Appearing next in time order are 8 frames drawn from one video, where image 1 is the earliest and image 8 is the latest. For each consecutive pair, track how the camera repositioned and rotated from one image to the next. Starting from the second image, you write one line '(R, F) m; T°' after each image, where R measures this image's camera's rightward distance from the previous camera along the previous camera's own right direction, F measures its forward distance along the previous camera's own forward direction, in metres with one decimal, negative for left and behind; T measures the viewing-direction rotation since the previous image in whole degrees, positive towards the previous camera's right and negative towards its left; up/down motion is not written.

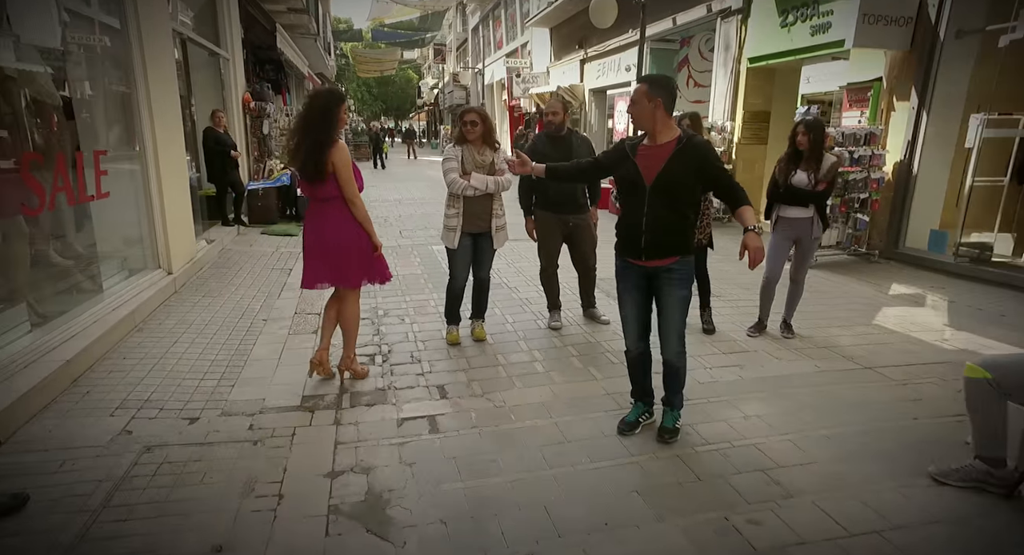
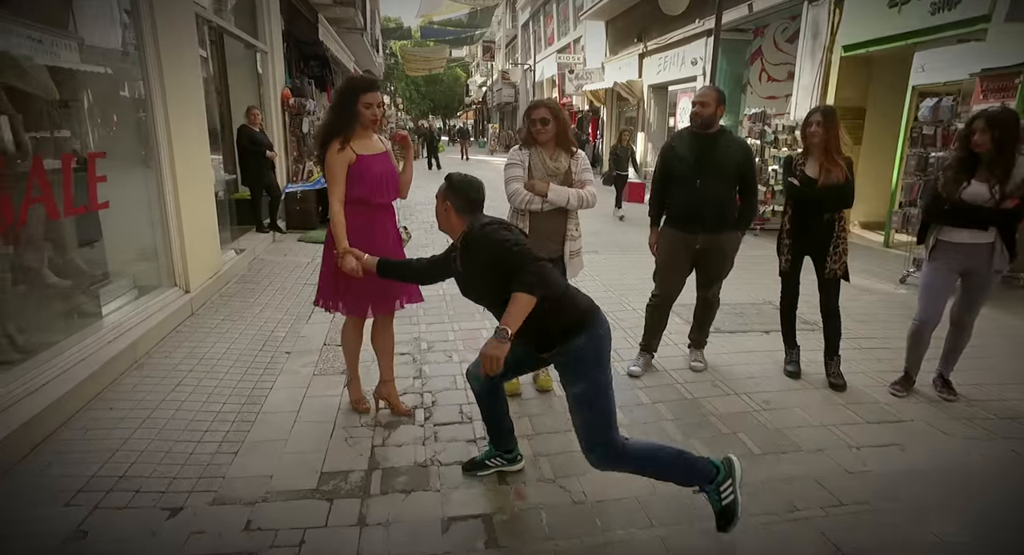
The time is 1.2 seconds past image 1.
(-0.2, +0.9) m; -4°
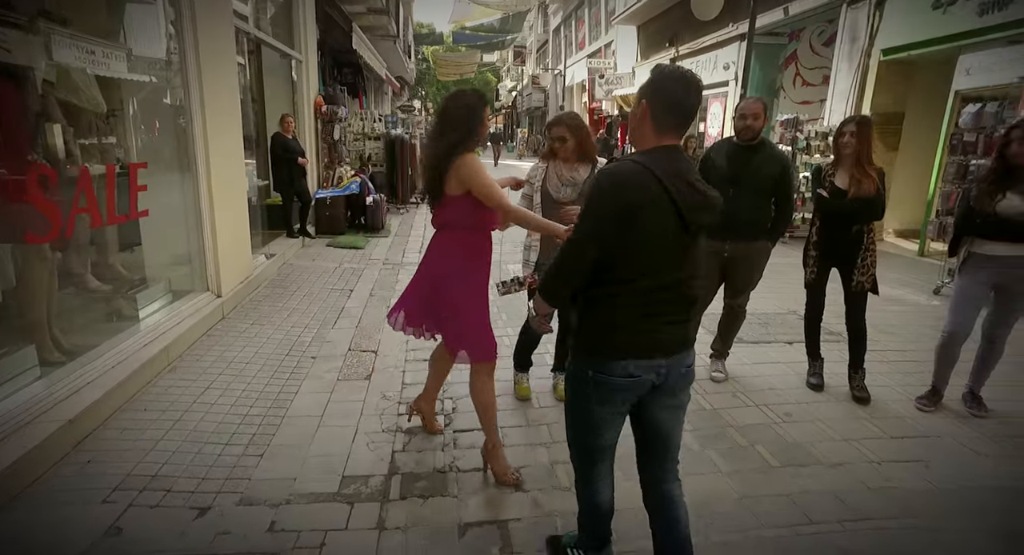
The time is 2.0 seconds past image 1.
(+0.1, 0.0) m; -3°
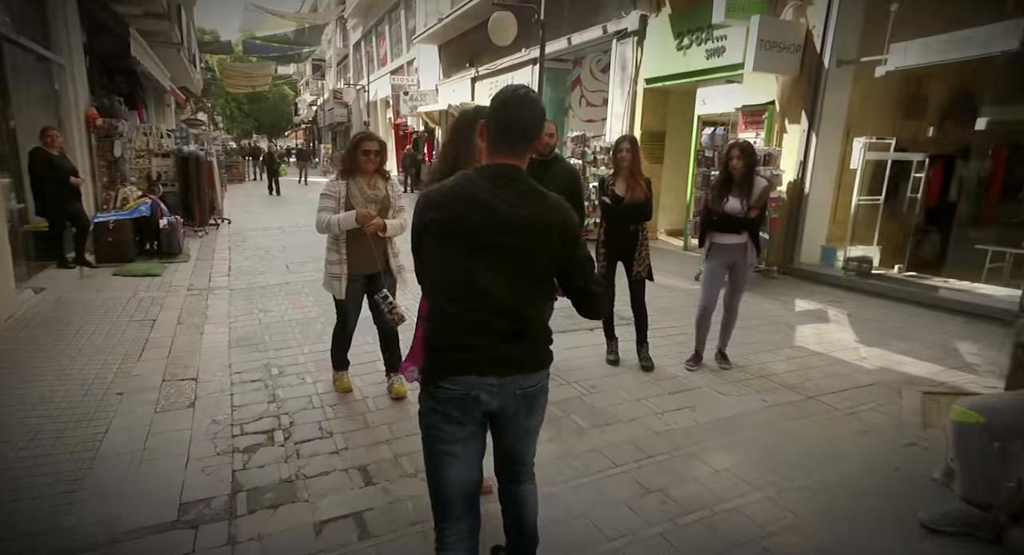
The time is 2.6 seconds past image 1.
(-0.1, -0.3) m; +18°
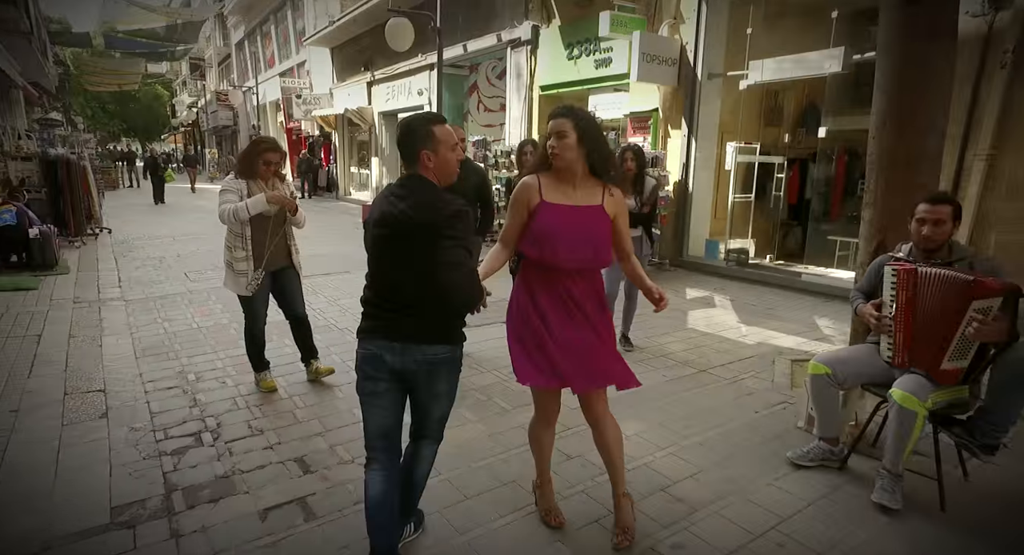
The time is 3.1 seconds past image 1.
(-0.1, -0.3) m; +10°
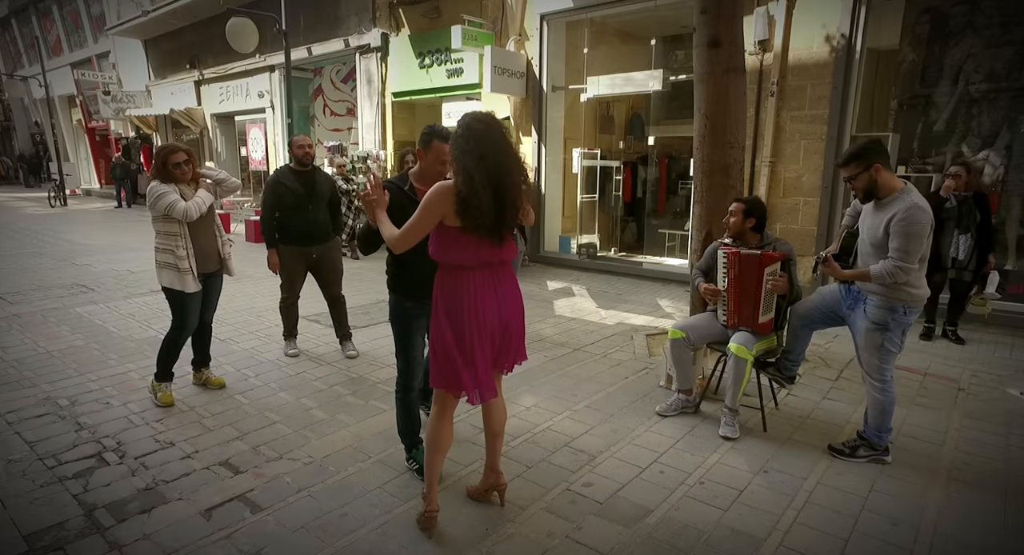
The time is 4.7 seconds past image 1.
(-0.4, -0.4) m; +15°
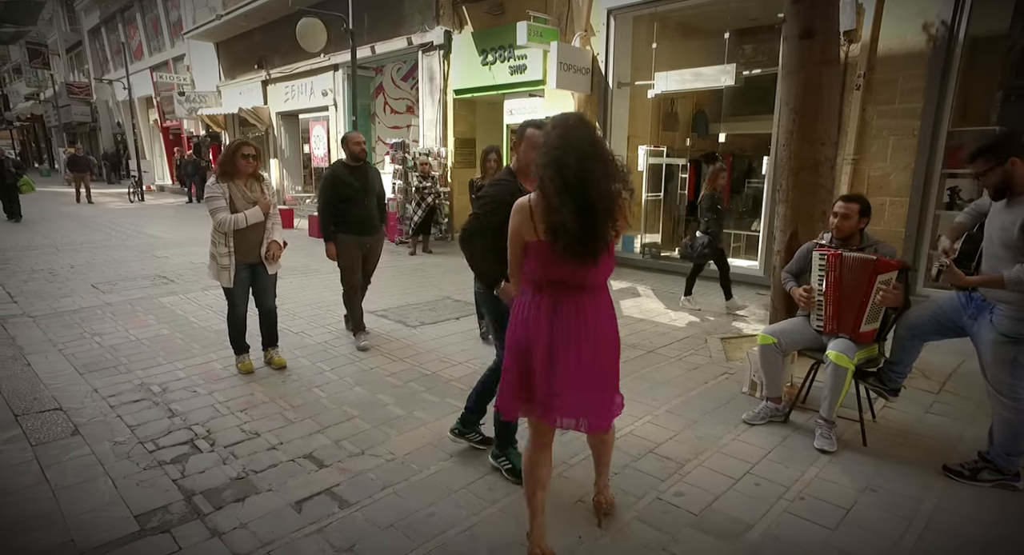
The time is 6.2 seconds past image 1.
(-0.2, +0.1) m; -4°
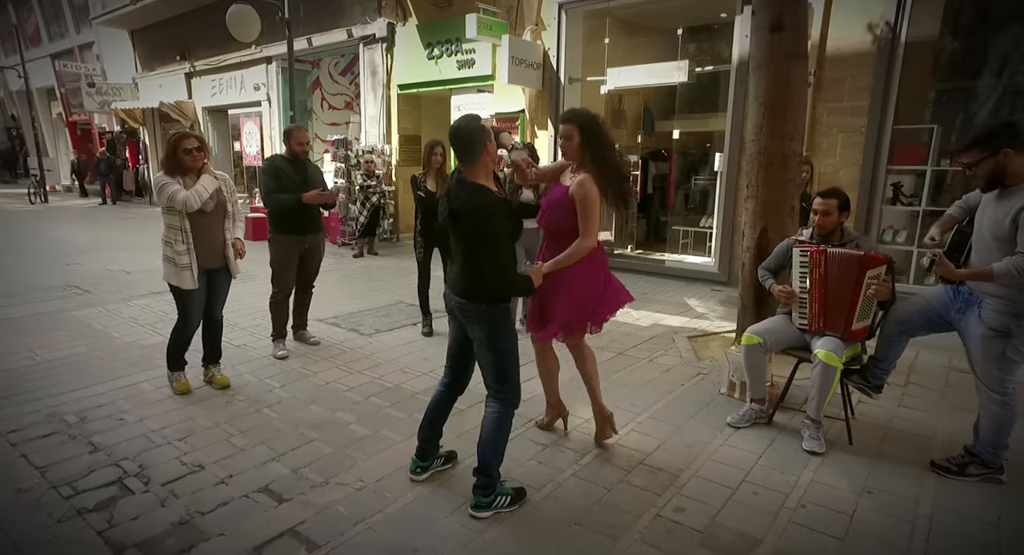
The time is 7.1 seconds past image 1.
(-0.2, +0.3) m; +6°
